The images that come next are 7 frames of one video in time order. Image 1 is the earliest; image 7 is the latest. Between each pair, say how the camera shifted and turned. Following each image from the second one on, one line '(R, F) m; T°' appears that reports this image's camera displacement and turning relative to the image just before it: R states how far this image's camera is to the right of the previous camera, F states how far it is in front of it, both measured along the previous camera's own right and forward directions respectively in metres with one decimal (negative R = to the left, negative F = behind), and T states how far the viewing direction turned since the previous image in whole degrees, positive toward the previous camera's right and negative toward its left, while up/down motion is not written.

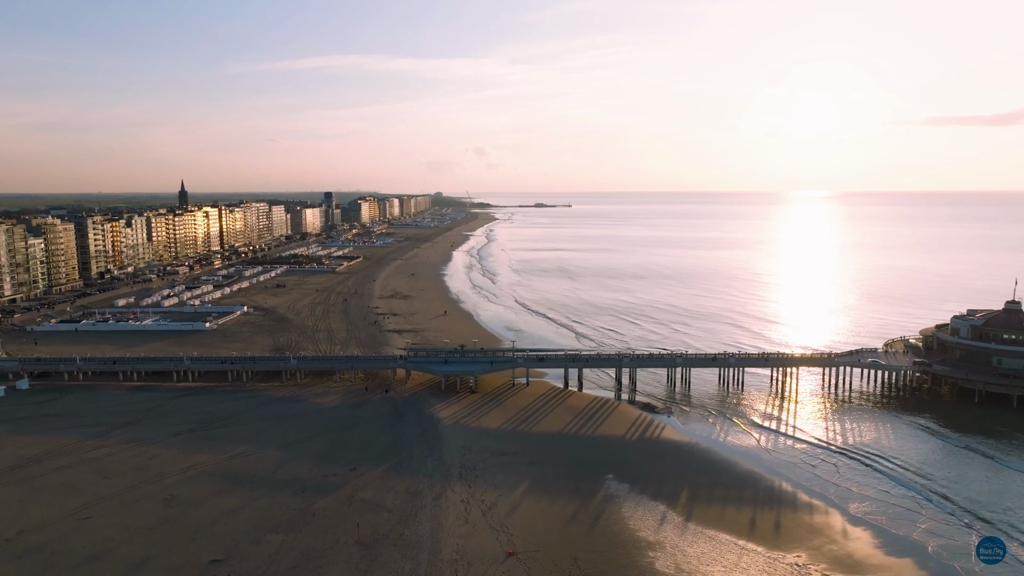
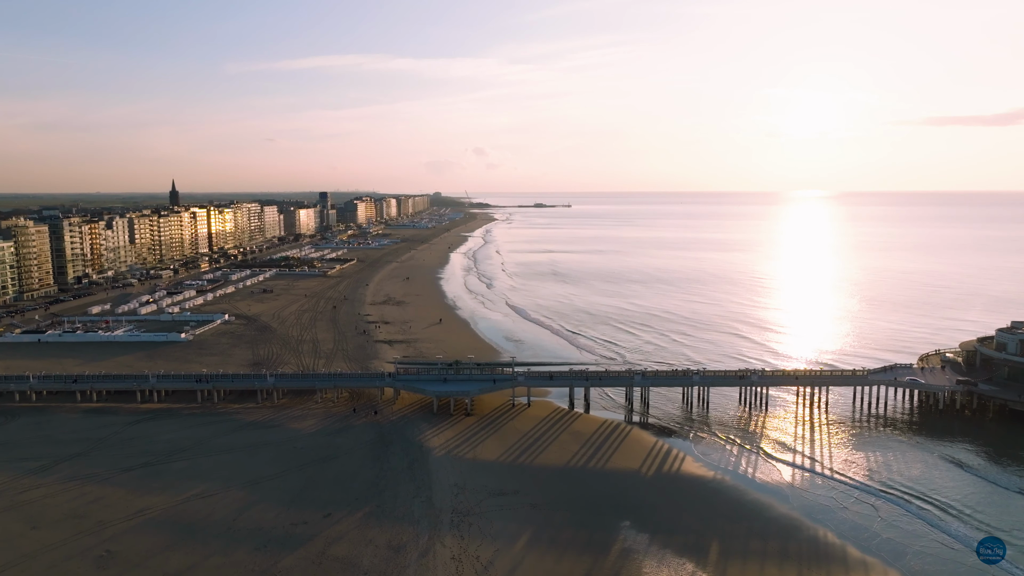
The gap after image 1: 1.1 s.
(0.0, +3.4) m; 0°
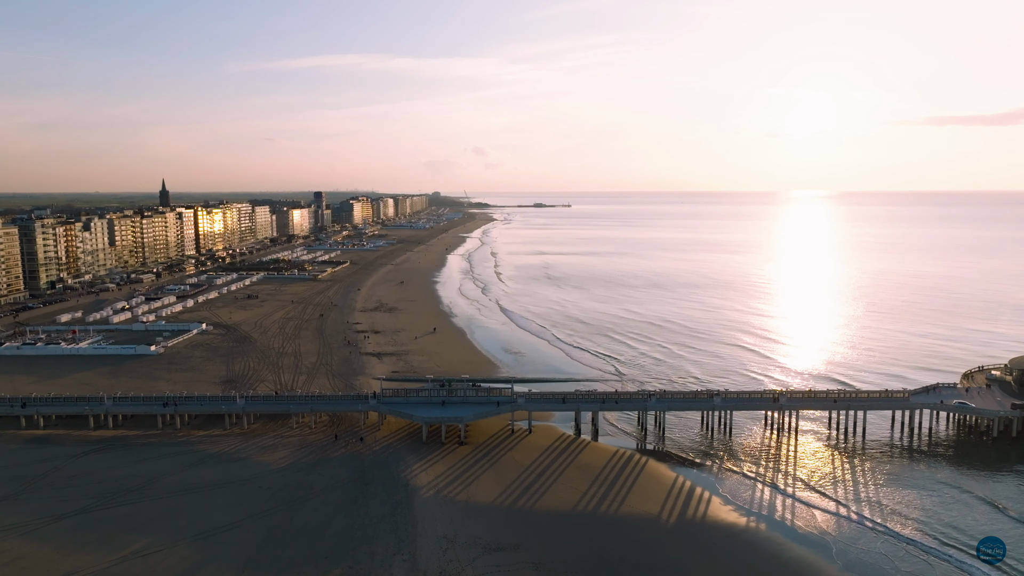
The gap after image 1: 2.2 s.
(0.0, +3.5) m; 0°
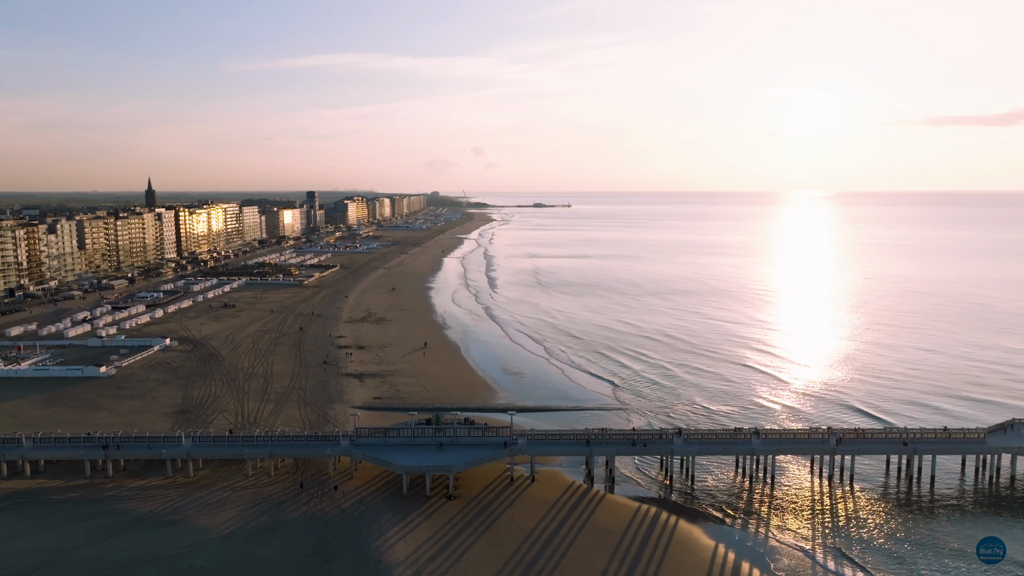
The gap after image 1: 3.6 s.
(0.0, +4.7) m; 0°
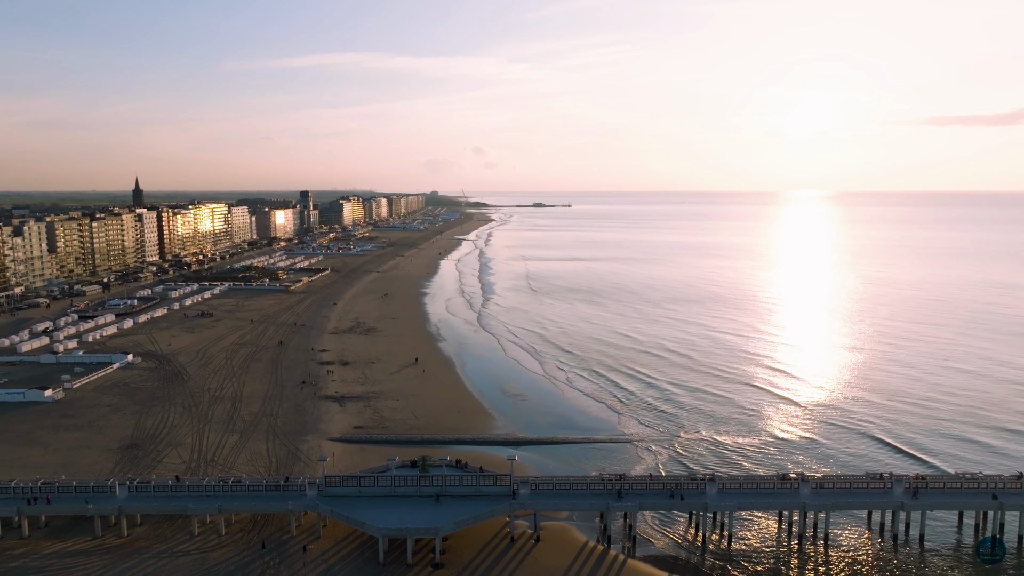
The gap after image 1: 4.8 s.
(0.0, +4.1) m; 0°
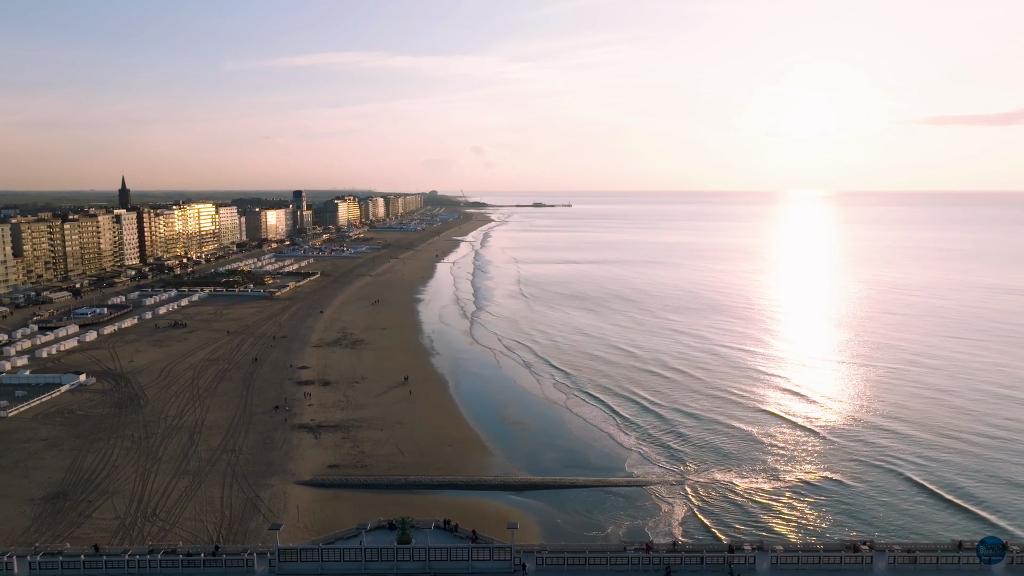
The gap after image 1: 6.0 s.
(0.0, +4.1) m; 0°
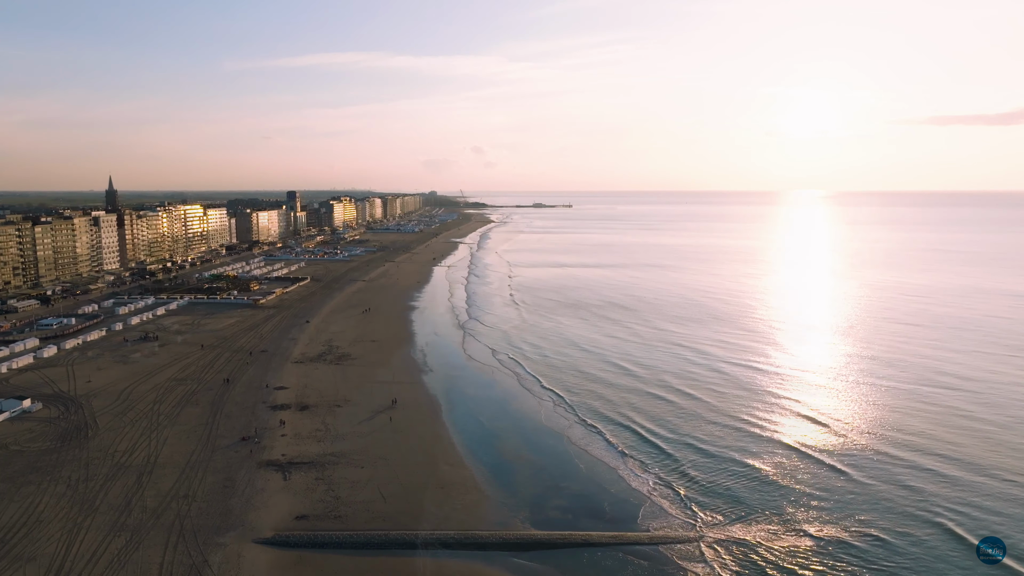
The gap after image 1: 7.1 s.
(0.0, +3.8) m; 0°
